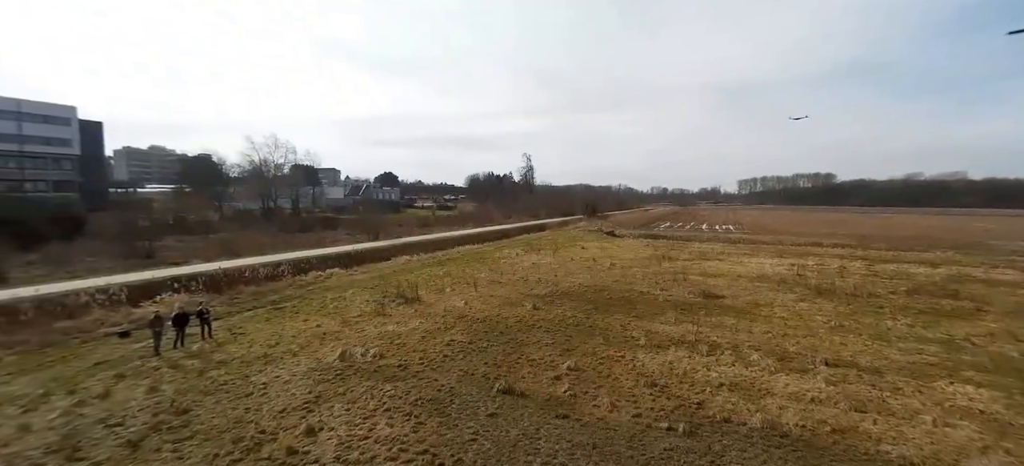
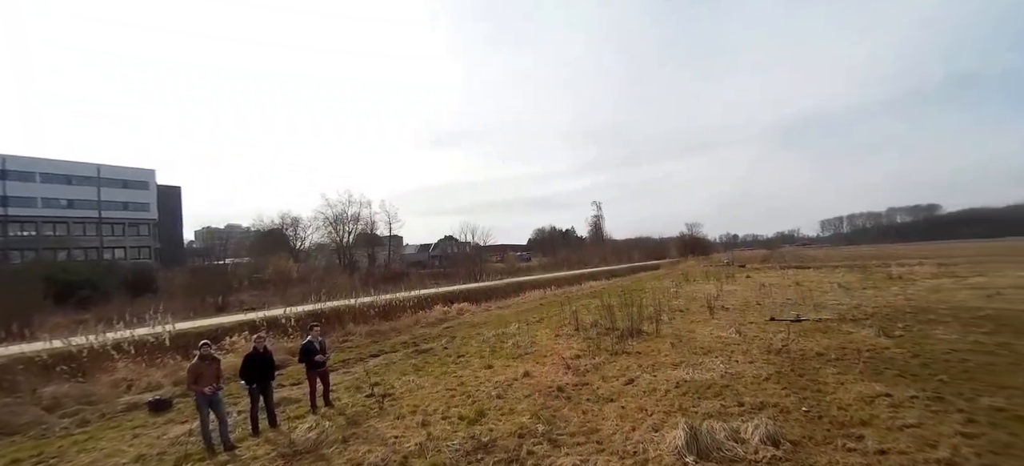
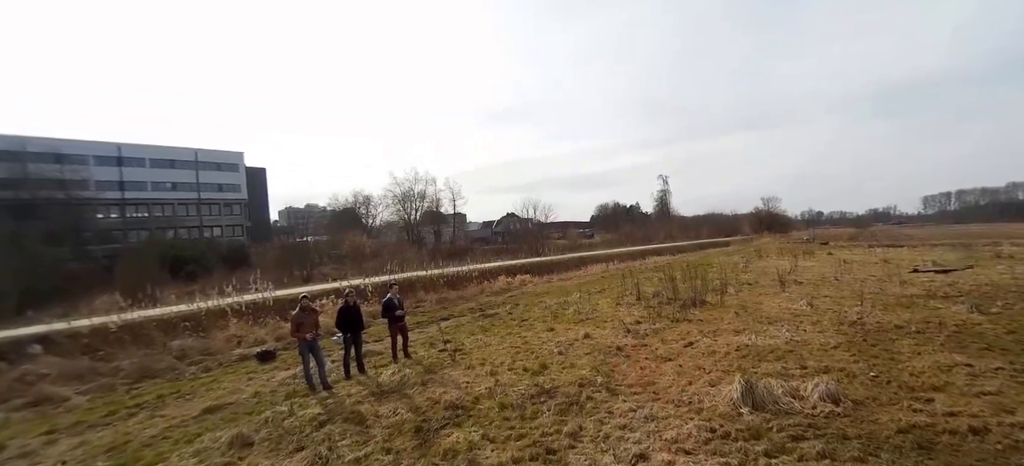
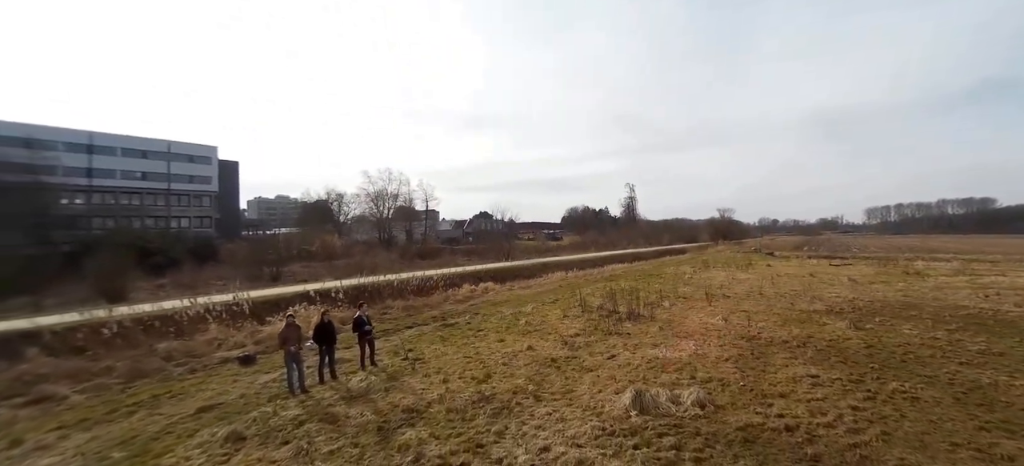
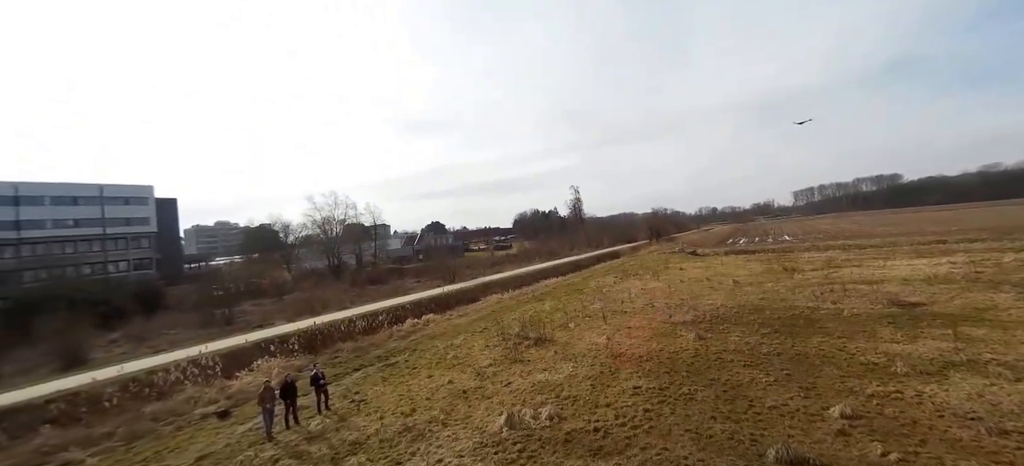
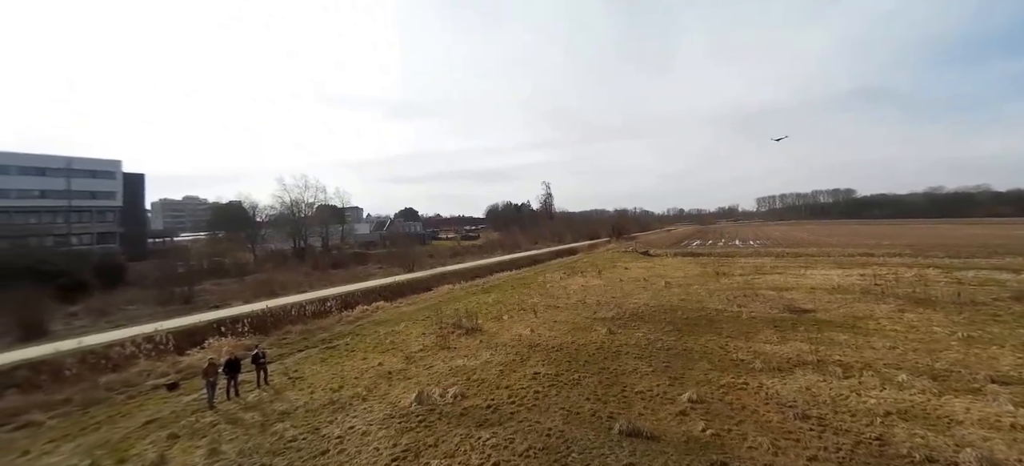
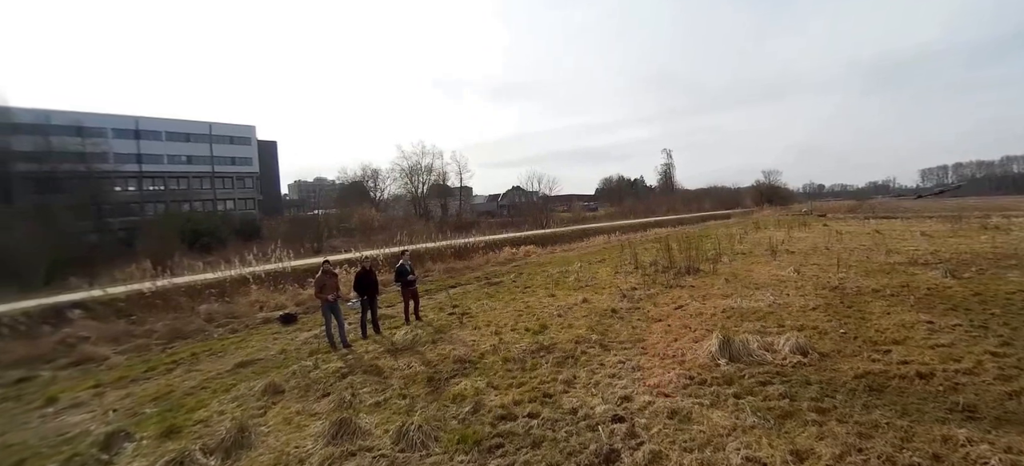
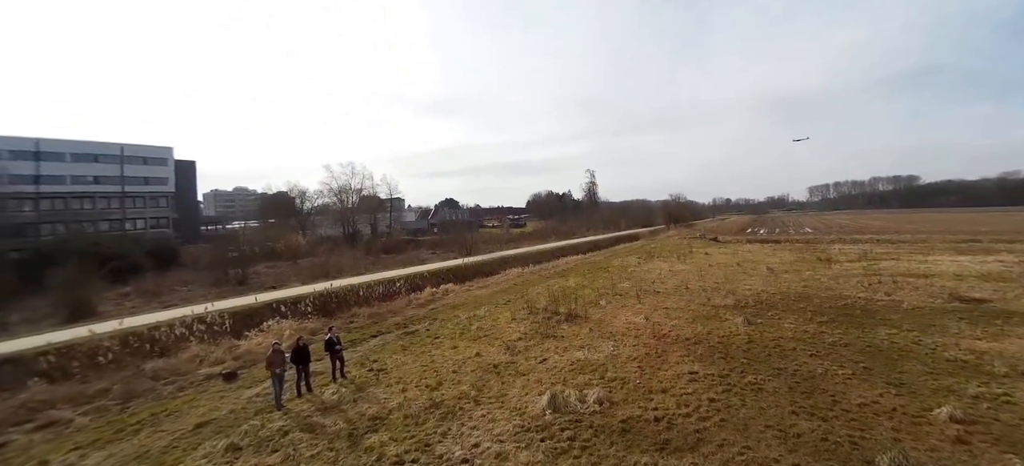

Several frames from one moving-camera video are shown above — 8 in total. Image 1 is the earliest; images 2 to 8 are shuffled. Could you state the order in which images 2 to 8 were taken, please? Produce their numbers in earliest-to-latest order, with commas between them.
6, 5, 8, 4, 7, 3, 2
